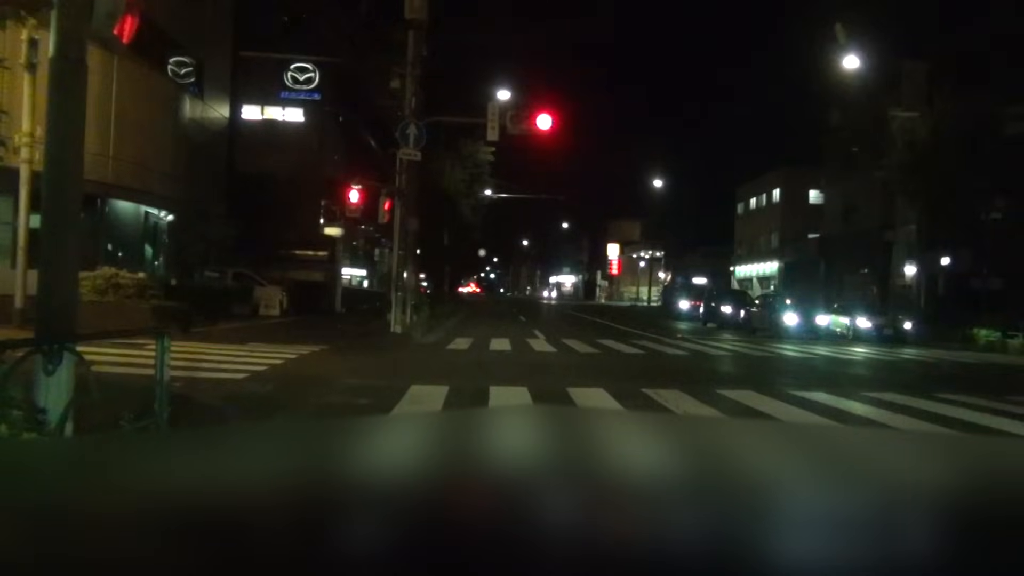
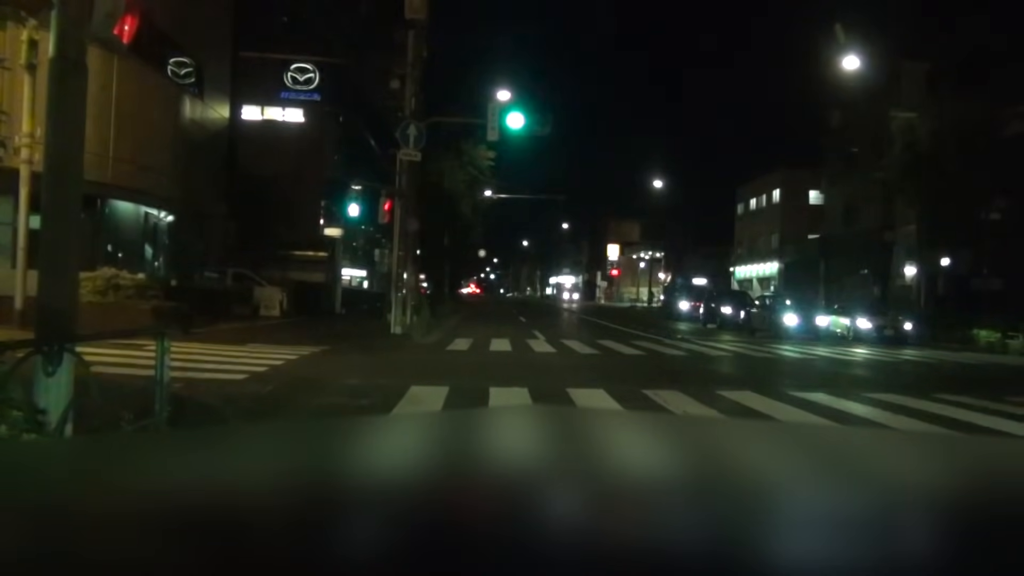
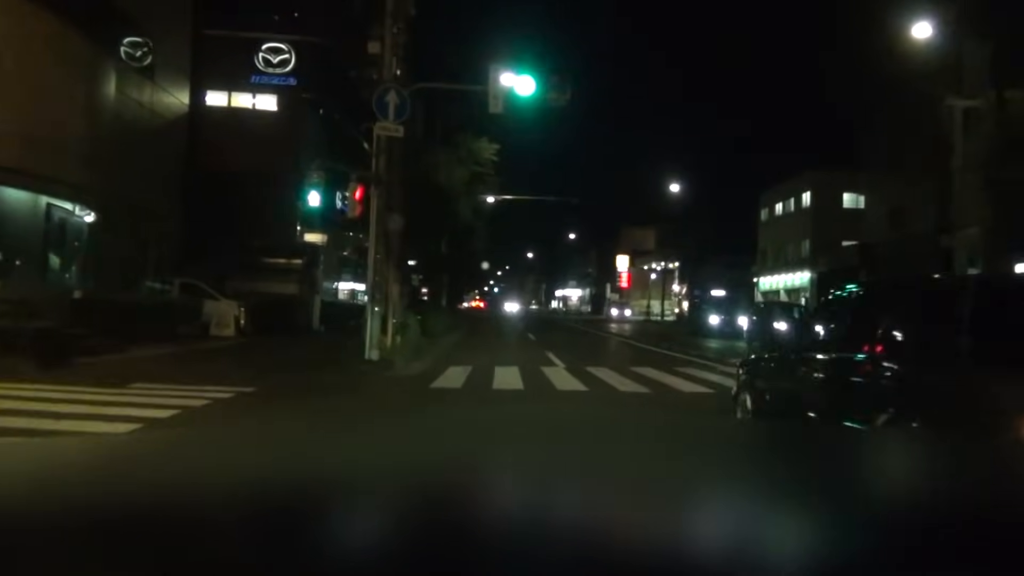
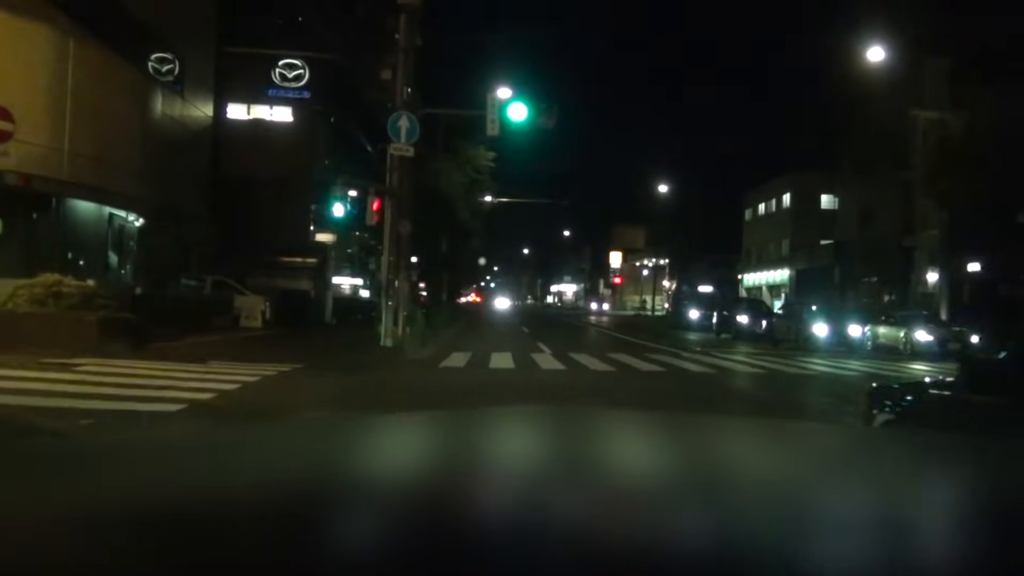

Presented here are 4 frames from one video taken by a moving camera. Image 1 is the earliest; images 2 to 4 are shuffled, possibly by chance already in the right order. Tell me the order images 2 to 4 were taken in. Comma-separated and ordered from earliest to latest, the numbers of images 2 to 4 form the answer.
2, 4, 3
